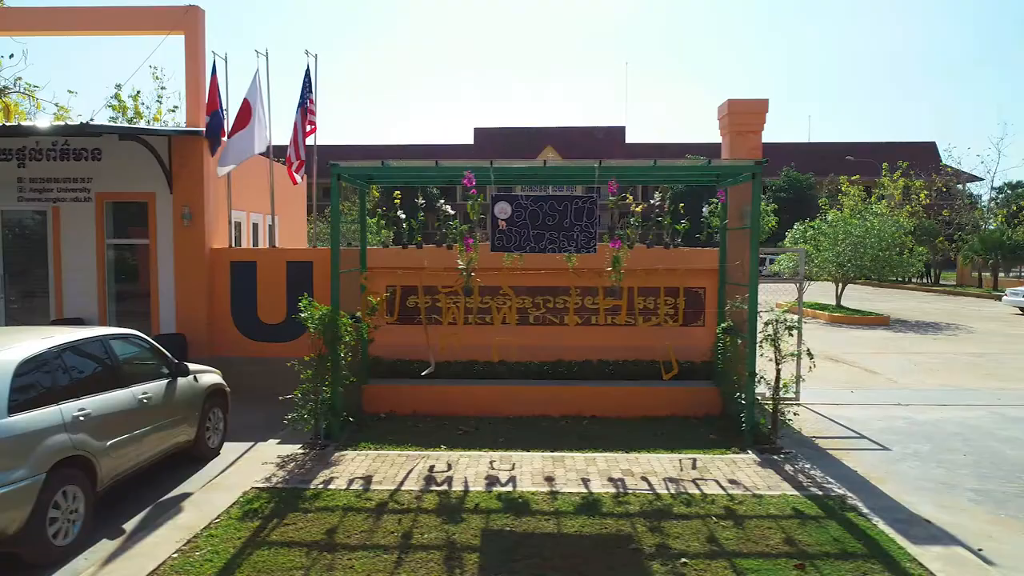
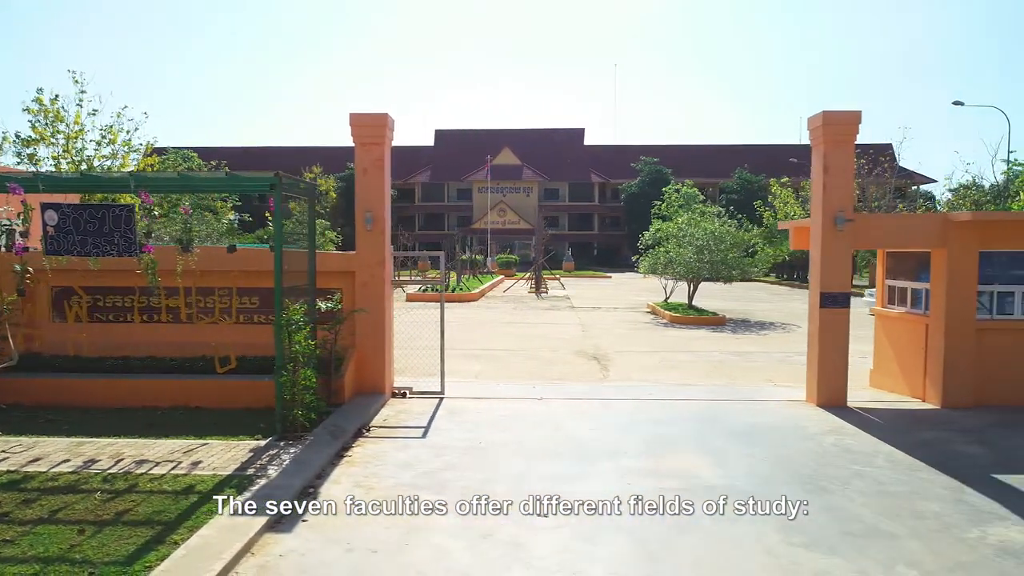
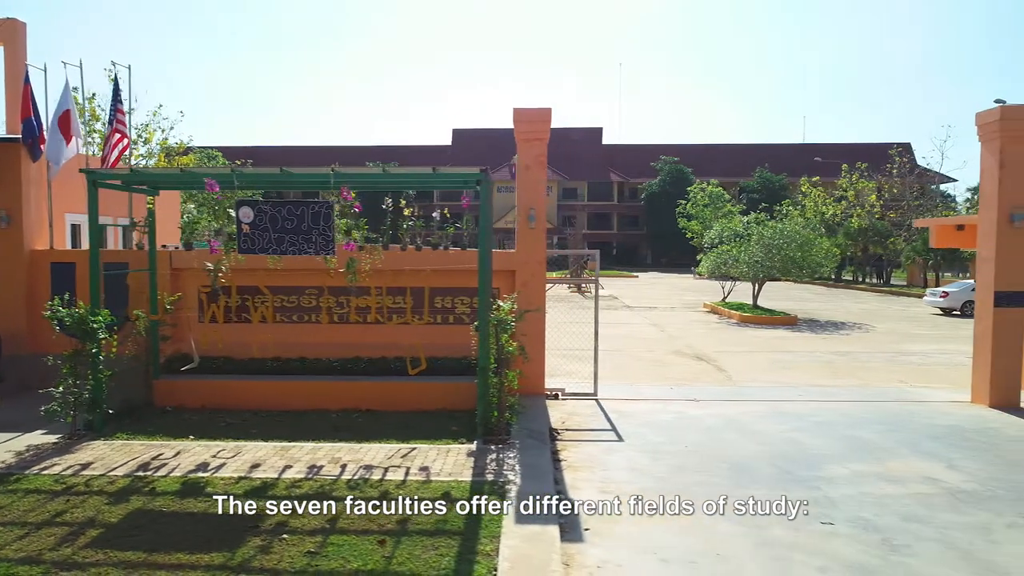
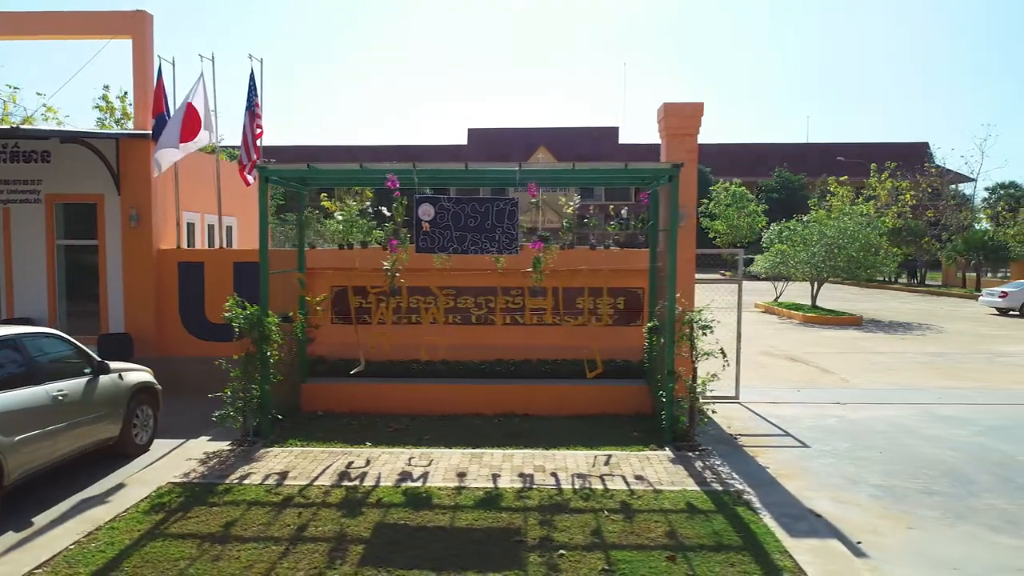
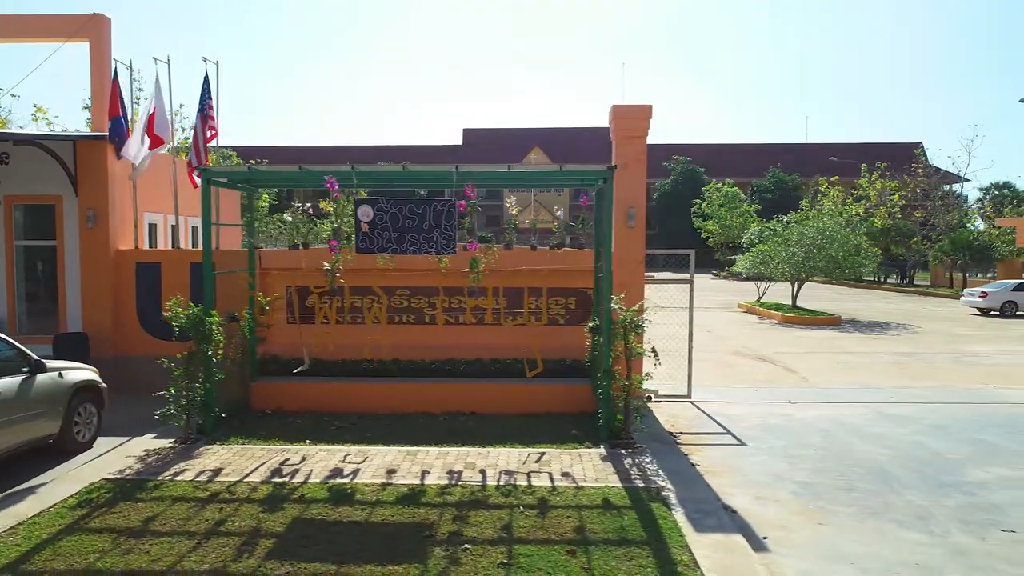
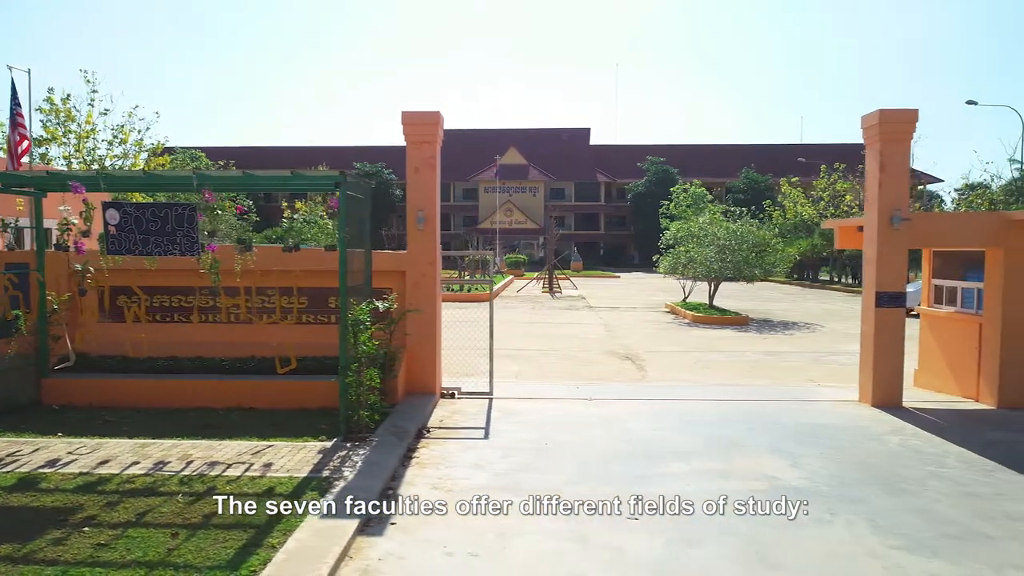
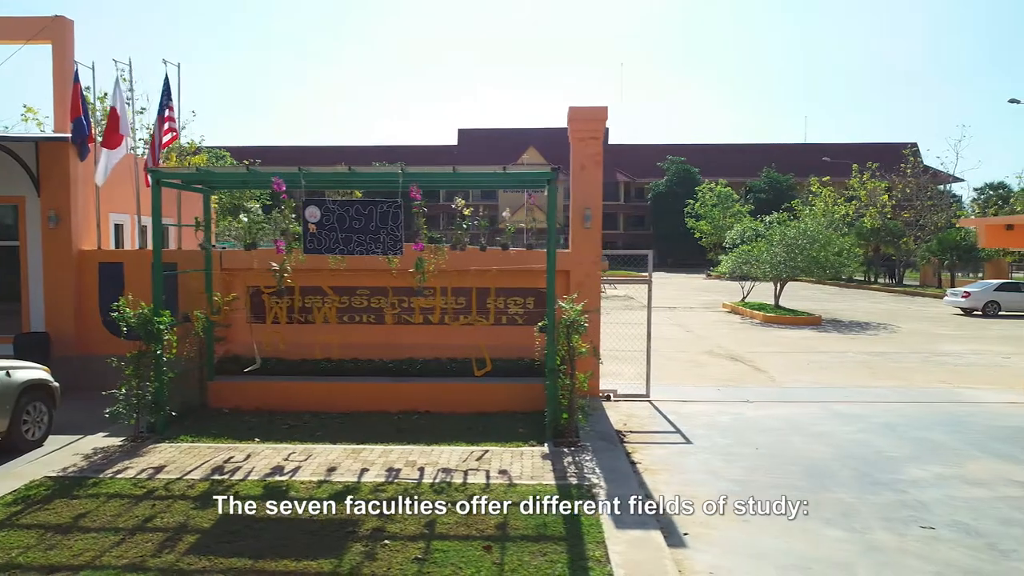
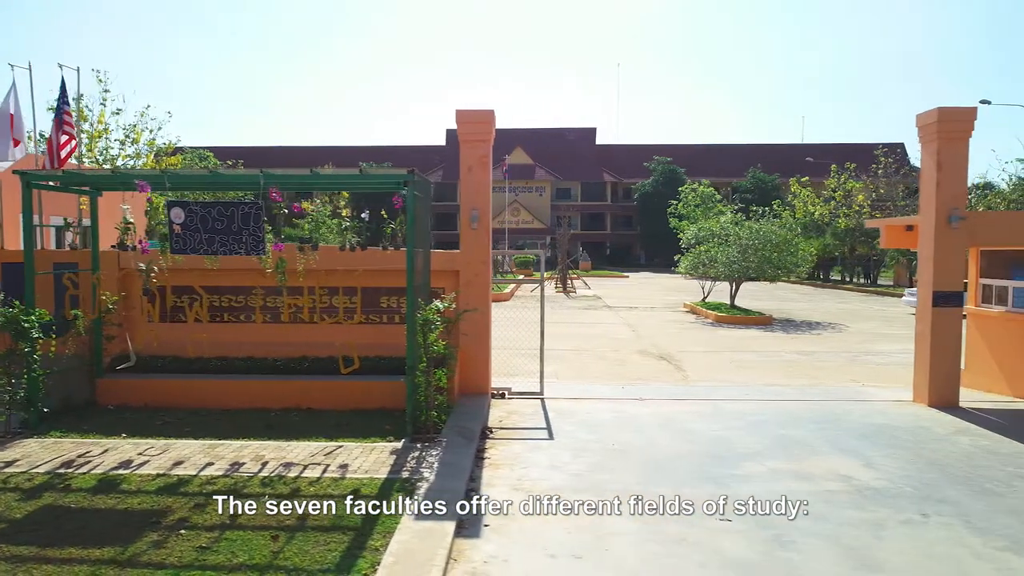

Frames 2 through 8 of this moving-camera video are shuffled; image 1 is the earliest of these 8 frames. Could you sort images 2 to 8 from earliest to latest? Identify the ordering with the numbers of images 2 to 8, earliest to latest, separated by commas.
4, 5, 7, 3, 8, 6, 2
